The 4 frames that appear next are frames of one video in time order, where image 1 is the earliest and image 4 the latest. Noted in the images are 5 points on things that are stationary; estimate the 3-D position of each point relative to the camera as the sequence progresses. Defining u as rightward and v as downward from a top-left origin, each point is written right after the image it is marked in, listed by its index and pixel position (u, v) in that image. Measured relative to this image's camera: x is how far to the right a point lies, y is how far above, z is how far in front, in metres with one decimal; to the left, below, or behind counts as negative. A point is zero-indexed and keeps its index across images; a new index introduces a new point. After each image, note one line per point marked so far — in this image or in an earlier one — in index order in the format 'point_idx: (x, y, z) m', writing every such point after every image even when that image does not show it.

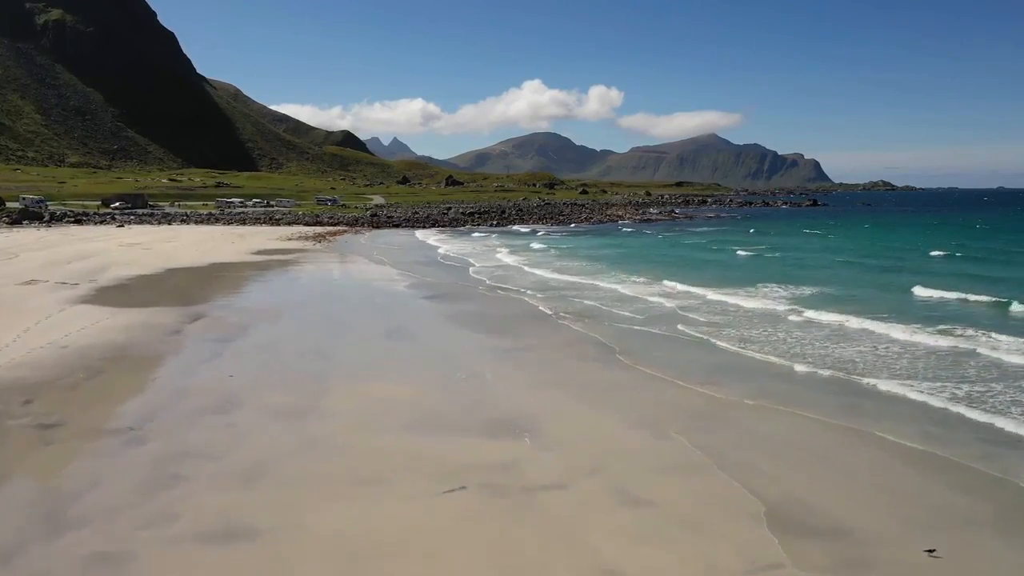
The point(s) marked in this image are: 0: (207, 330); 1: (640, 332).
0: (-8.7, -1.2, +18.5) m
1: (+3.6, -1.4, +19.0) m
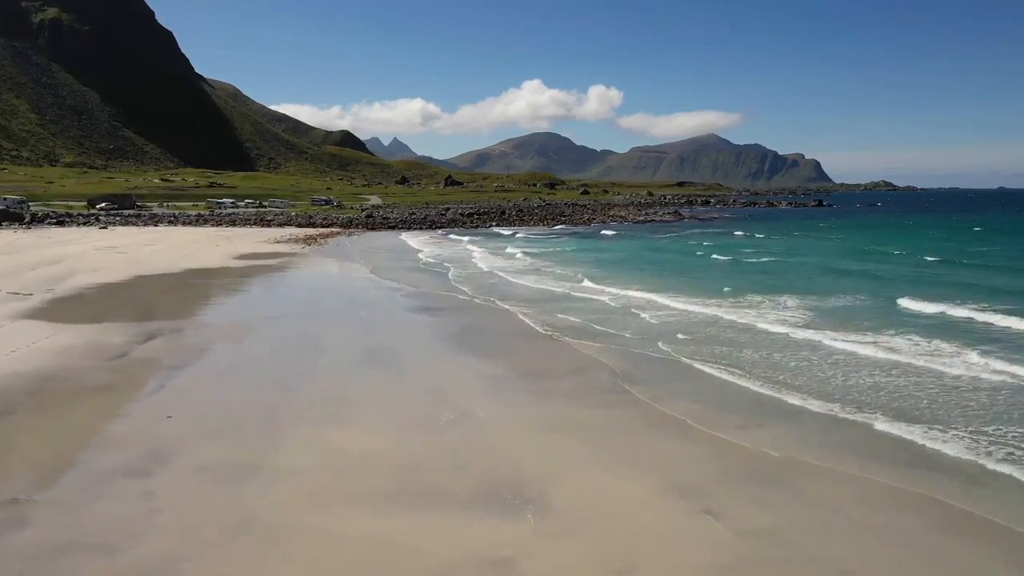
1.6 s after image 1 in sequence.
0: (-8.8, -1.6, +16.0) m
1: (+3.5, -1.8, +16.5) m
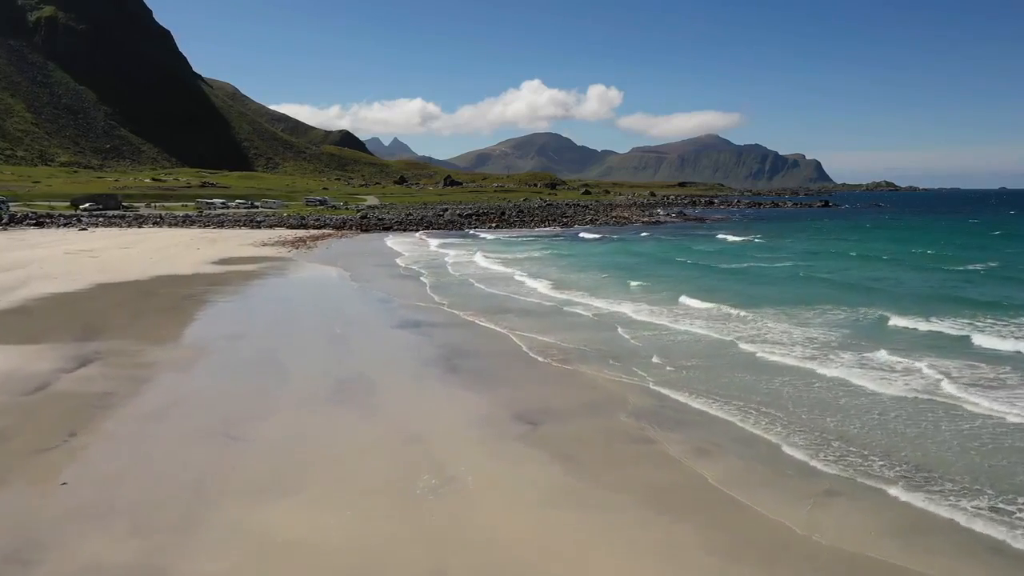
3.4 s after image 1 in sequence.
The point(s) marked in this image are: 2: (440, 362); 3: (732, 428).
0: (-8.8, -2.0, +13.3) m
1: (+3.5, -2.2, +13.8) m
2: (-1.8, -1.8, +15.9) m
3: (+4.1, -2.5, +11.9) m
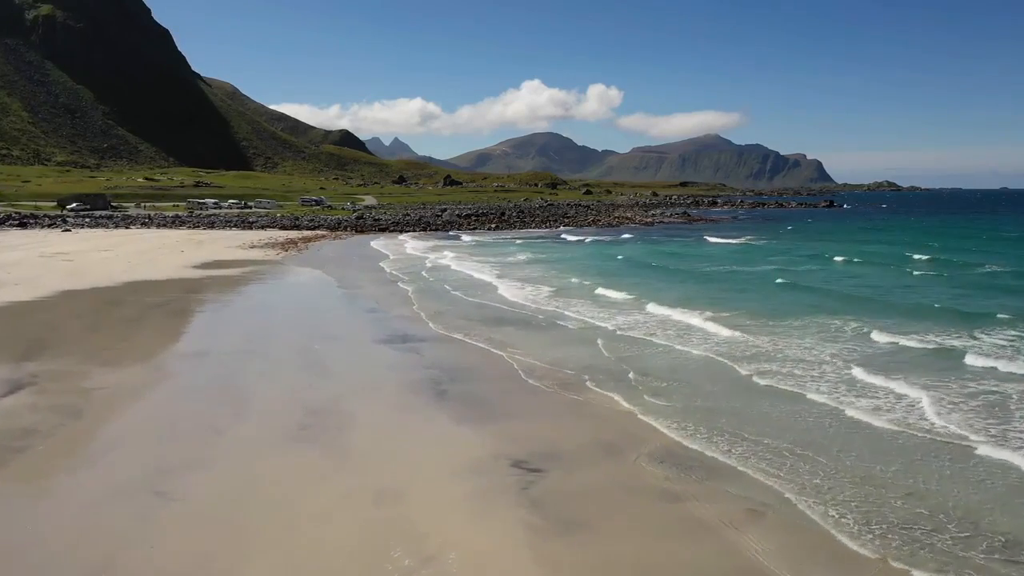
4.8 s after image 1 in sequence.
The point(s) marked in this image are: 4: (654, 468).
0: (-8.8, -2.3, +11.3) m
1: (+3.5, -2.5, +11.8) m
2: (-1.8, -2.1, +13.9) m
3: (+4.1, -2.8, +9.8) m
4: (+2.3, -2.7, +10.0) m
